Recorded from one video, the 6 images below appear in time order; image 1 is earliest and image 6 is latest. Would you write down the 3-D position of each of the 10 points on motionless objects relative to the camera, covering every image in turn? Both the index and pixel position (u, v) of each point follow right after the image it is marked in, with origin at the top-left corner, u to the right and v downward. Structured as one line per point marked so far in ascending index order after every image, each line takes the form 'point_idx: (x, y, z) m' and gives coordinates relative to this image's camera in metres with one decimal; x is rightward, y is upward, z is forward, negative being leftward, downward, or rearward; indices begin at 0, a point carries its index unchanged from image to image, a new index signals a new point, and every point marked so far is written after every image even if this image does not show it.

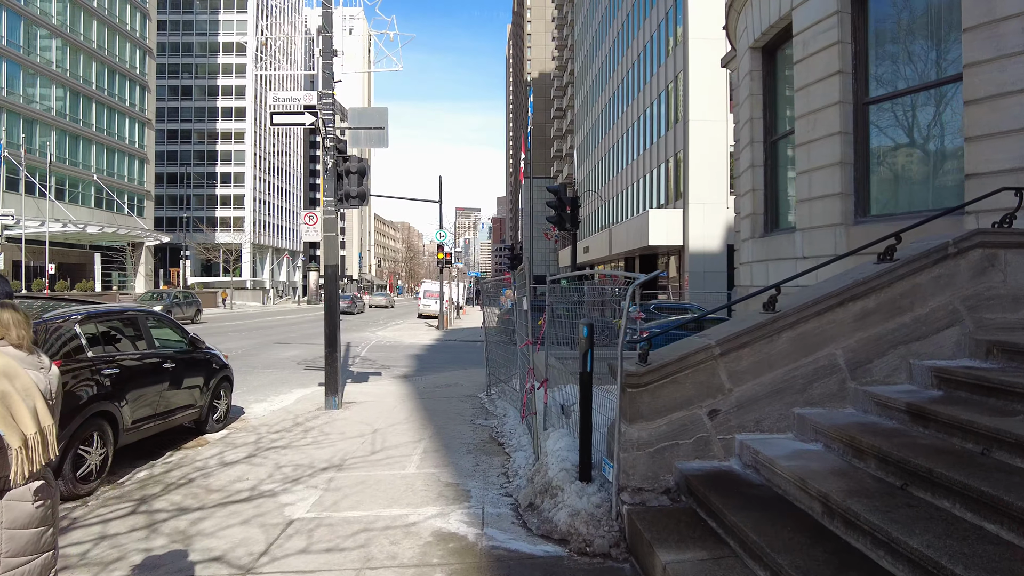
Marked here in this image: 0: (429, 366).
0: (-2.0, -1.9, +15.2) m
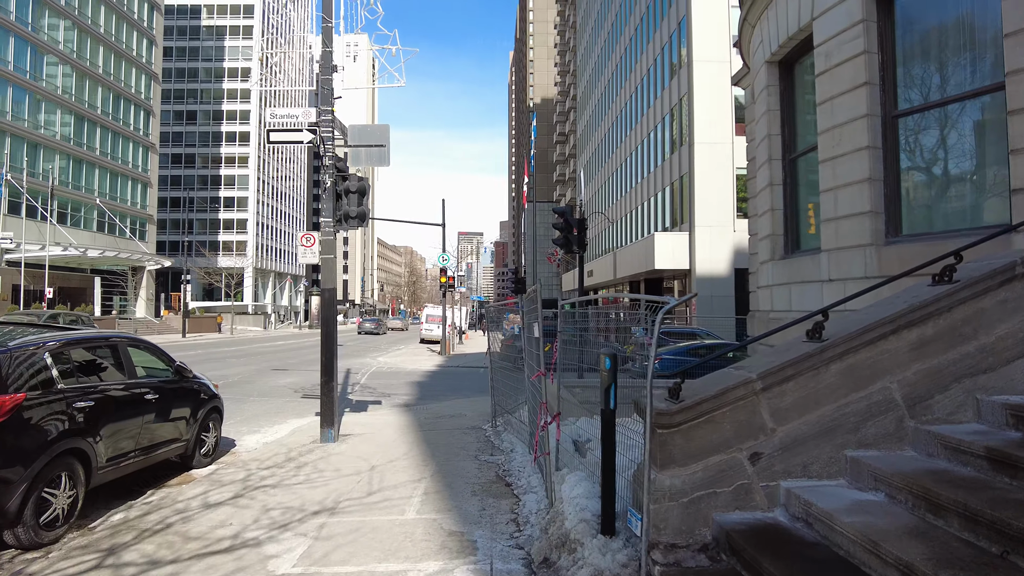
0: (-1.9, -2.4, +14.7) m
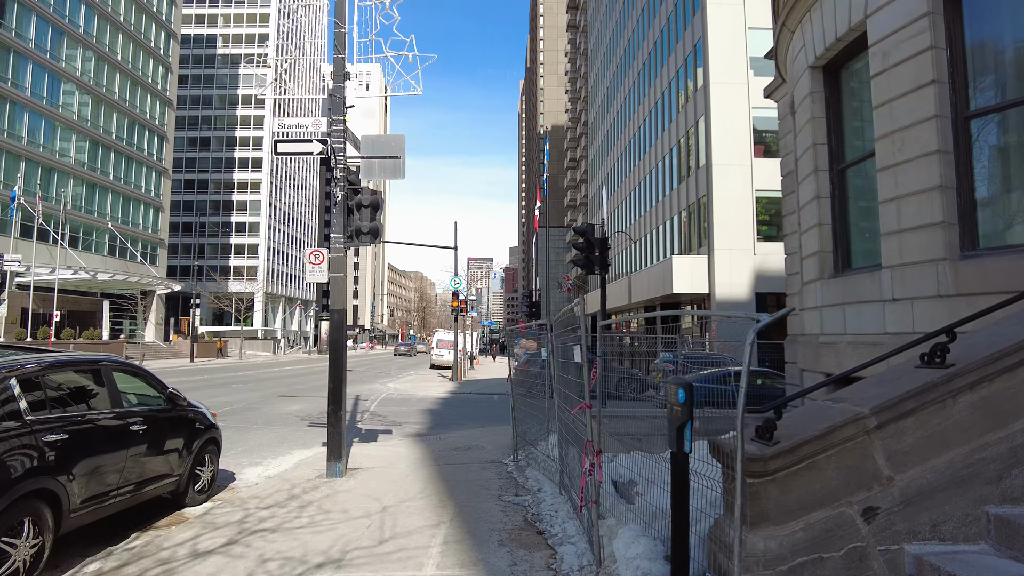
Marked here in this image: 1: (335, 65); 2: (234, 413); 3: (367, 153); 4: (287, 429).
0: (-1.5, -2.9, +13.9) m
1: (-2.4, +3.0, +8.7) m
2: (-6.3, -2.8, +14.5) m
3: (-1.9, +1.8, +8.6) m
4: (-4.4, -2.8, +12.6) m
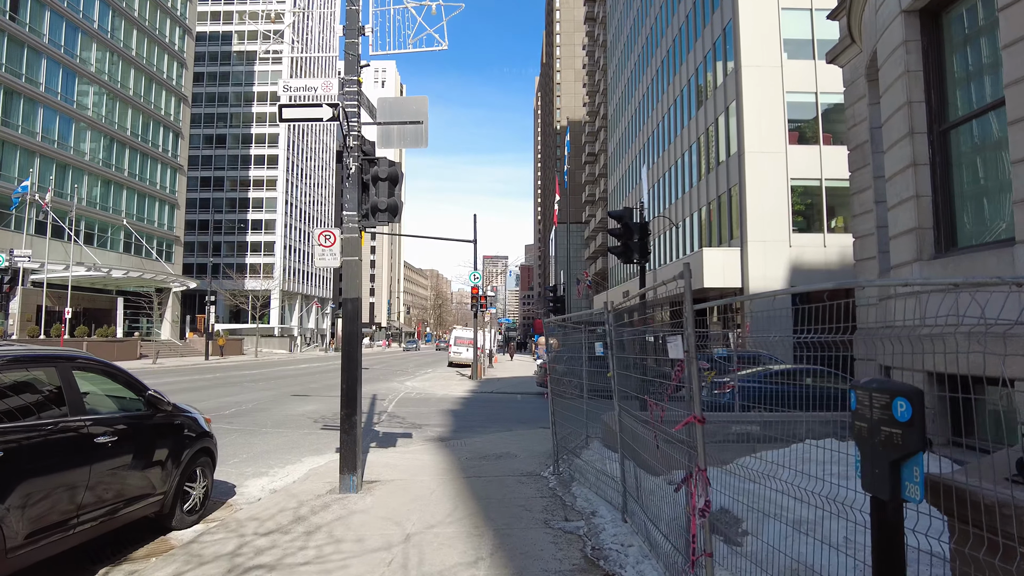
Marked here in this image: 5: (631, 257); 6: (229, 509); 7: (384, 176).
0: (-0.9, -2.7, +12.8) m
1: (-1.9, +3.2, +7.6) m
2: (-5.7, -2.6, +13.5) m
3: (-1.5, +2.0, +7.5) m
4: (-3.9, -2.6, +11.6) m
5: (+2.2, +0.6, +11.8) m
6: (-2.9, -2.2, +6.5) m
7: (-1.5, +1.3, +7.4) m
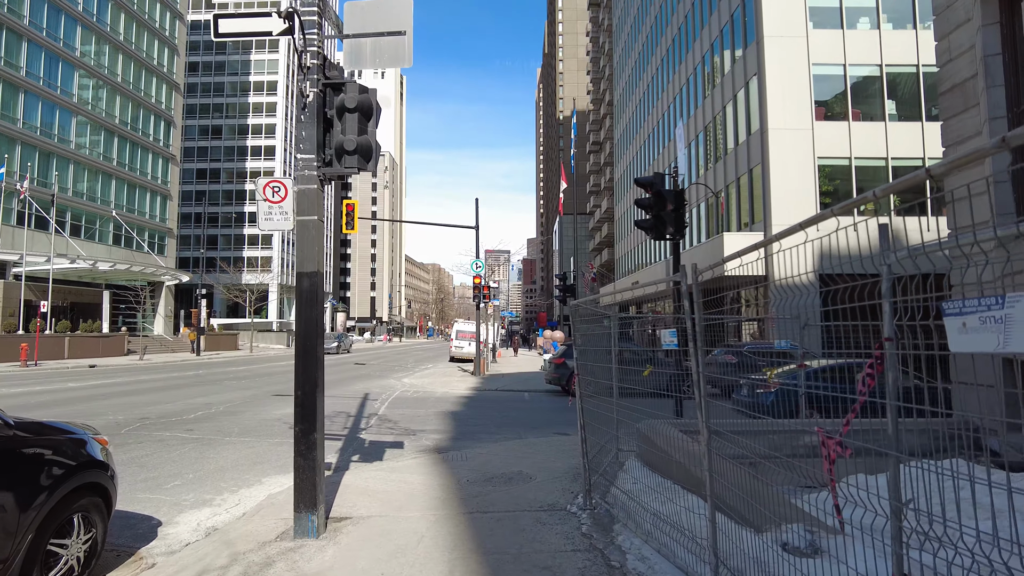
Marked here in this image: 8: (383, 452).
0: (-0.7, -2.4, +10.9) m
1: (-1.8, +3.4, +5.7) m
2: (-5.5, -2.3, +11.6) m
3: (-1.4, +2.2, +5.6) m
4: (-3.7, -2.3, +9.7) m
5: (+2.3, +0.9, +9.9) m
6: (-2.7, -2.0, +4.7) m
7: (-1.3, +1.5, +5.4) m
8: (-1.9, -2.4, +9.3) m
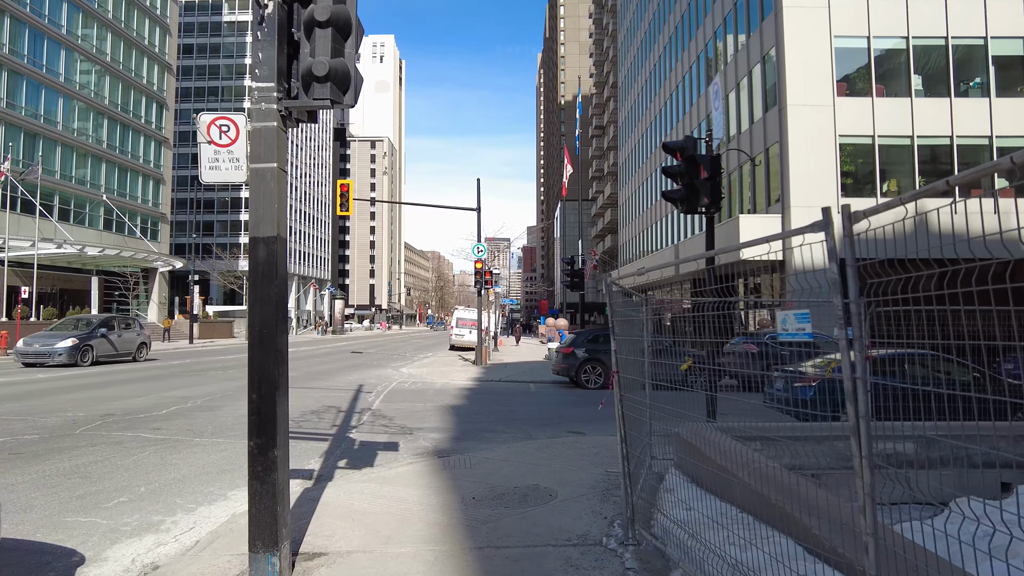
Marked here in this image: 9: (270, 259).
0: (-0.6, -2.2, +9.7) m
1: (-1.7, +3.6, +4.4) m
2: (-5.4, -2.0, +10.4) m
3: (-1.2, +2.4, +4.3) m
4: (-3.6, -2.1, +8.5) m
5: (+2.5, +1.1, +8.6) m
6: (-2.6, -1.8, +3.4) m
7: (-1.2, +1.7, +4.2) m
8: (-1.7, -2.1, +8.1) m
9: (-1.5, +0.2, +3.9) m
